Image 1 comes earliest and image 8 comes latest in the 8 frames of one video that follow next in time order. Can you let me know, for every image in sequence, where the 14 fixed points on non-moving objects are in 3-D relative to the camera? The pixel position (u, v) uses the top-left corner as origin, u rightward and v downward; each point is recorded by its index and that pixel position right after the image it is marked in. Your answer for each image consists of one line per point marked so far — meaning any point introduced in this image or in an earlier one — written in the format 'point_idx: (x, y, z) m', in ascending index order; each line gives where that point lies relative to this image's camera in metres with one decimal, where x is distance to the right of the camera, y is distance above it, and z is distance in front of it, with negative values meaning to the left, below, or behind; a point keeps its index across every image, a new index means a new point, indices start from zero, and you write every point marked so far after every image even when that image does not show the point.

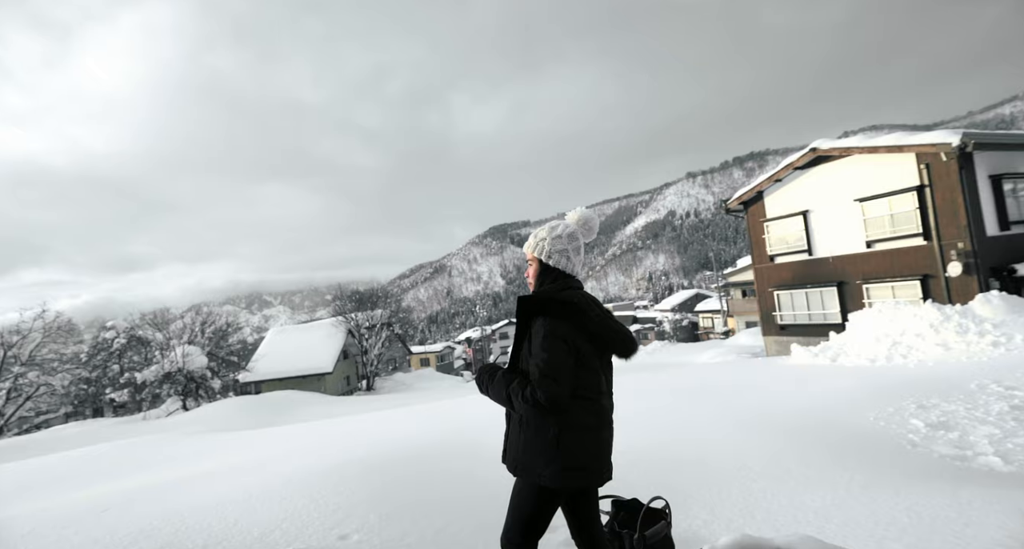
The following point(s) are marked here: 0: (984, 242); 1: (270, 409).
0: (+7.2, +0.5, +8.3) m
1: (-5.0, -3.0, +12.5) m
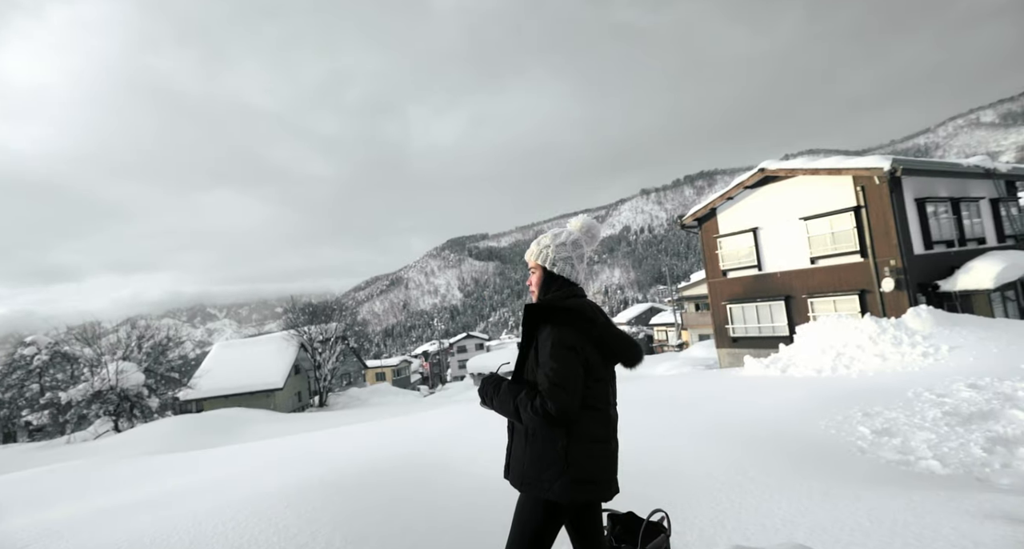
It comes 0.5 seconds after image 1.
0: (+6.6, +0.2, +9.0) m
1: (-6.0, -3.3, +11.9) m
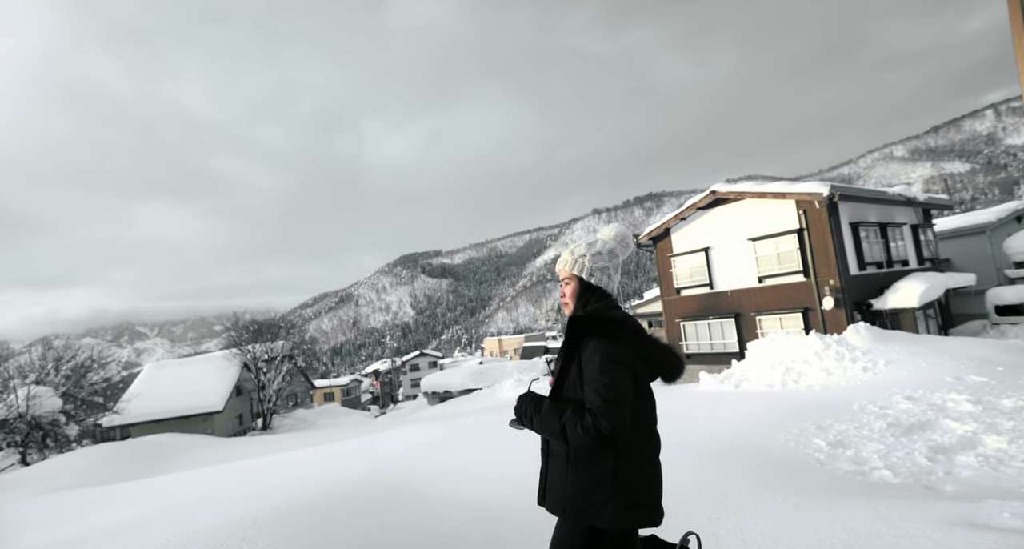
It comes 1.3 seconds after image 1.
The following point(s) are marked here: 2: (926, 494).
0: (+5.8, -0.1, +9.7) m
1: (-7.0, -3.6, +11.0) m
2: (+3.5, -1.9, +4.8) m
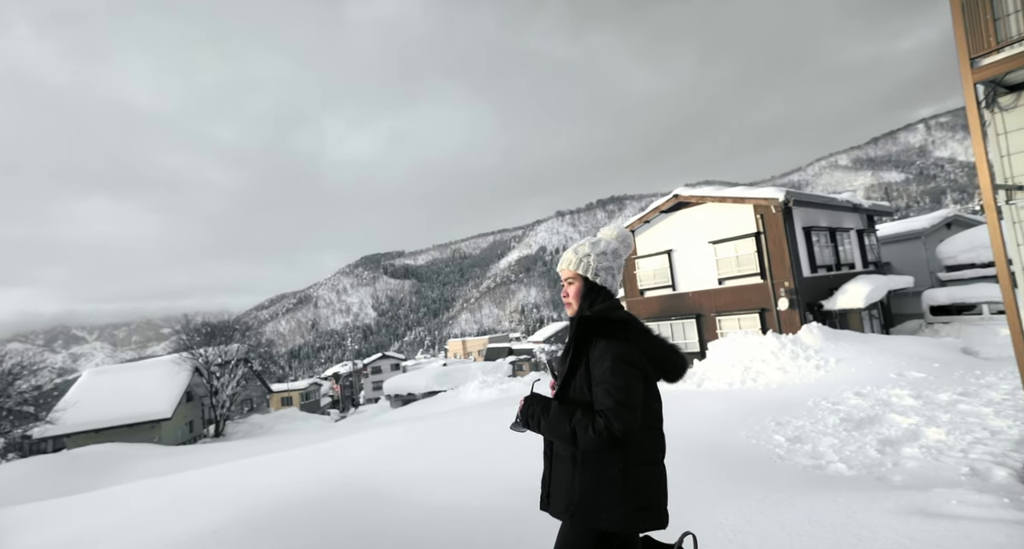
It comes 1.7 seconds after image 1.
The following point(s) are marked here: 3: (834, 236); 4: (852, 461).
0: (+5.2, -0.1, +10.1) m
1: (-7.7, -3.6, +10.4) m
2: (+3.3, -1.9, +5.1) m
3: (+6.4, +0.8, +11.0) m
4: (+3.4, -1.9, +5.6) m
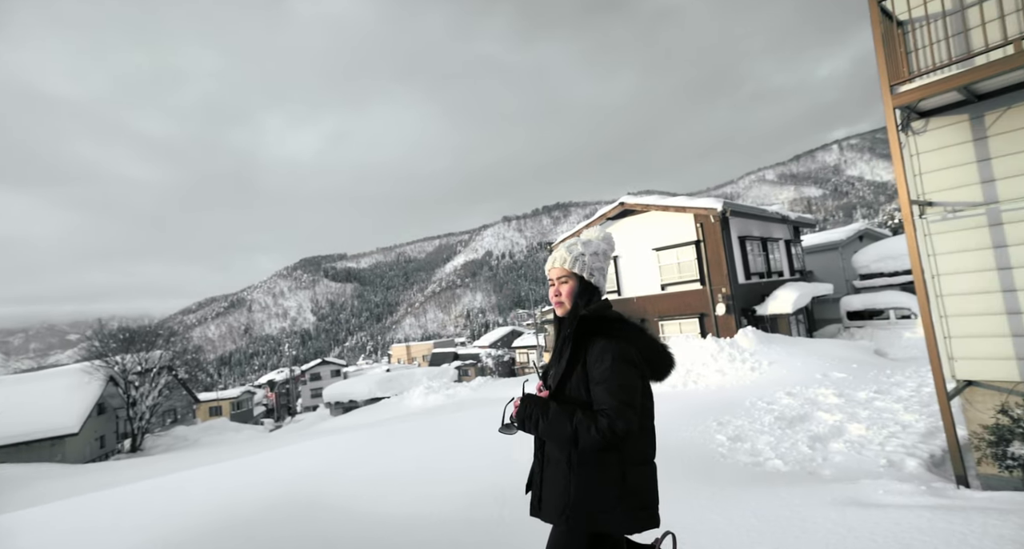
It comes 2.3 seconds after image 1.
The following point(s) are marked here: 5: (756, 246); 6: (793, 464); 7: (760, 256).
0: (+4.2, -0.3, +10.7) m
1: (-8.6, -3.6, +9.5) m
2: (+2.9, -2.0, +5.5) m
3: (+5.3, +0.6, +11.7) m
4: (+2.9, -1.9, +6.0) m
5: (+4.9, +0.6, +11.5) m
6: (+2.9, -2.0, +5.9) m
7: (+5.1, +0.4, +11.6) m
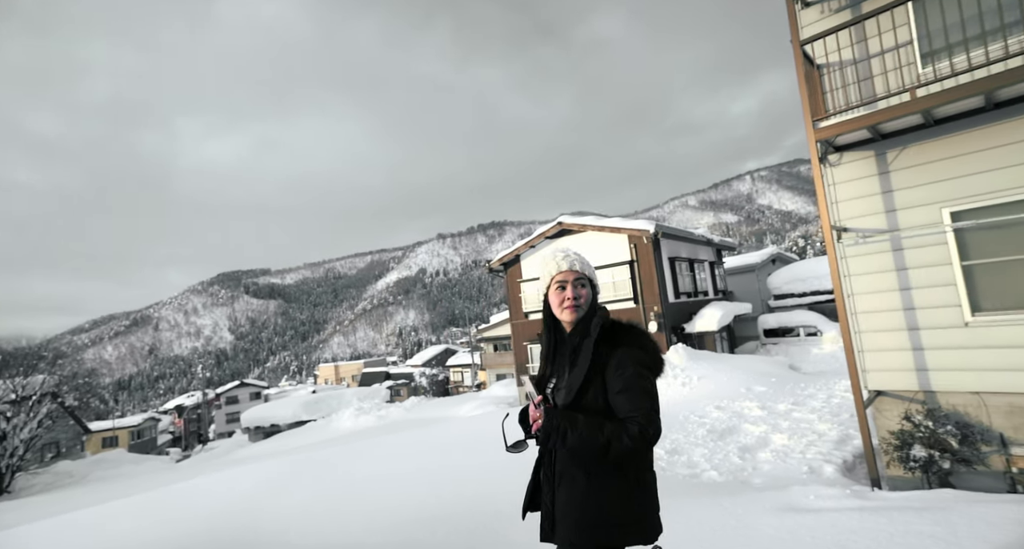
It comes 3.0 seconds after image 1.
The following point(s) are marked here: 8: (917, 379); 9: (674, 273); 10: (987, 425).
0: (+2.9, -0.7, +11.2) m
1: (-9.6, -3.8, +7.9) m
2: (+2.4, -2.2, +5.8) m
3: (+3.8, +0.2, +12.4) m
4: (+2.3, -2.1, +6.3) m
5: (+3.5, +0.2, +12.1) m
6: (+2.4, -2.2, +6.2) m
7: (+3.7, 0.0, +12.2) m
8: (+4.4, -1.1, +6.1) m
9: (+3.1, 0.0, +11.6) m
10: (+4.8, -1.5, +5.7) m
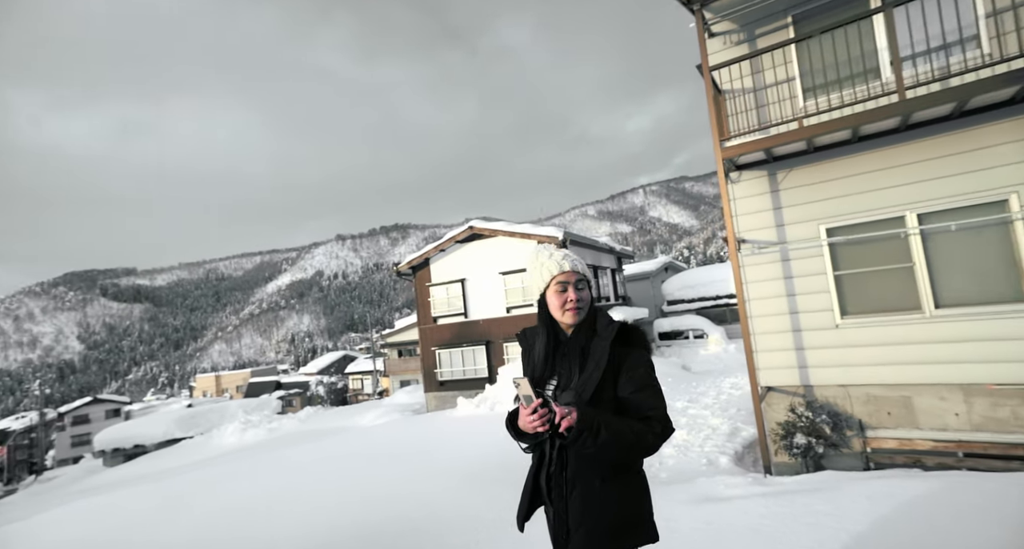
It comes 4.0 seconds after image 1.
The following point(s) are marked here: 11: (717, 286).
0: (+1.0, -0.8, +11.5) m
1: (-10.6, -3.7, +5.6) m
2: (+1.6, -2.3, +6.1) m
3: (+1.6, 0.0, +12.9) m
4: (+1.4, -2.2, +6.6) m
5: (+1.4, 0.0, +12.6) m
6: (+1.5, -2.2, +6.5) m
7: (+1.5, -0.2, +12.7) m
8: (+3.5, -1.2, +6.8) m
9: (+1.1, -0.1, +12.0) m
10: (+4.0, -1.6, +6.6) m
11: (+5.4, -0.3, +14.3) m
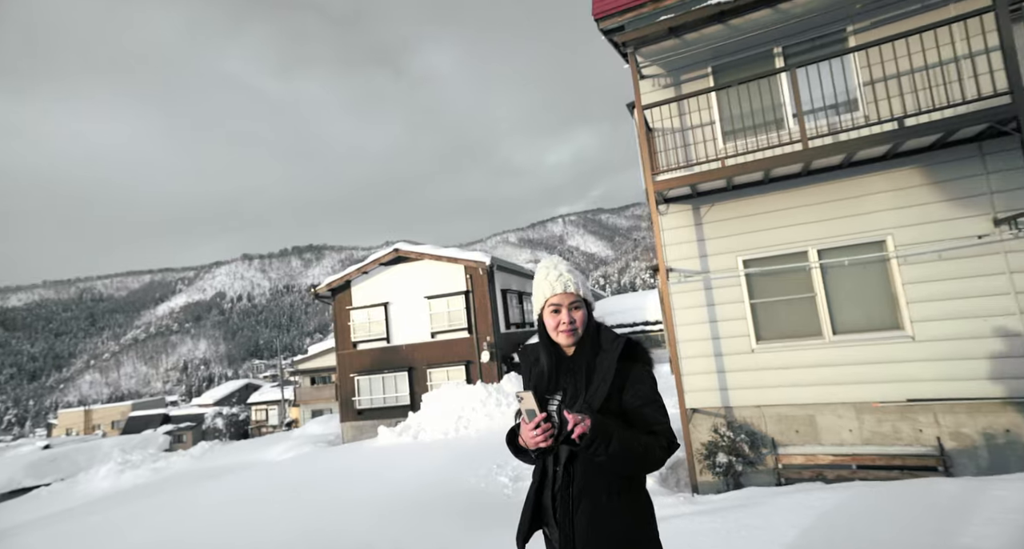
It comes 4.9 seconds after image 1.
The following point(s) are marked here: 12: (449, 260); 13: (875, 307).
0: (-0.7, -1.3, +11.4) m
1: (-11.0, -3.6, +3.3) m
2: (+0.9, -2.5, +6.1) m
3: (-0.3, -0.6, +12.9) m
4: (+0.7, -2.5, +6.5) m
5: (-0.5, -0.6, +12.5) m
6: (+0.8, -2.5, +6.5) m
7: (-0.4, -0.8, +12.7) m
8: (+2.7, -1.6, +7.2) m
9: (-0.6, -0.7, +11.9) m
10: (+3.2, -2.0, +7.1) m
11: (+3.2, -1.1, +14.9) m
12: (-1.7, +0.4, +14.1) m
13: (+4.5, -0.4, +6.9) m
